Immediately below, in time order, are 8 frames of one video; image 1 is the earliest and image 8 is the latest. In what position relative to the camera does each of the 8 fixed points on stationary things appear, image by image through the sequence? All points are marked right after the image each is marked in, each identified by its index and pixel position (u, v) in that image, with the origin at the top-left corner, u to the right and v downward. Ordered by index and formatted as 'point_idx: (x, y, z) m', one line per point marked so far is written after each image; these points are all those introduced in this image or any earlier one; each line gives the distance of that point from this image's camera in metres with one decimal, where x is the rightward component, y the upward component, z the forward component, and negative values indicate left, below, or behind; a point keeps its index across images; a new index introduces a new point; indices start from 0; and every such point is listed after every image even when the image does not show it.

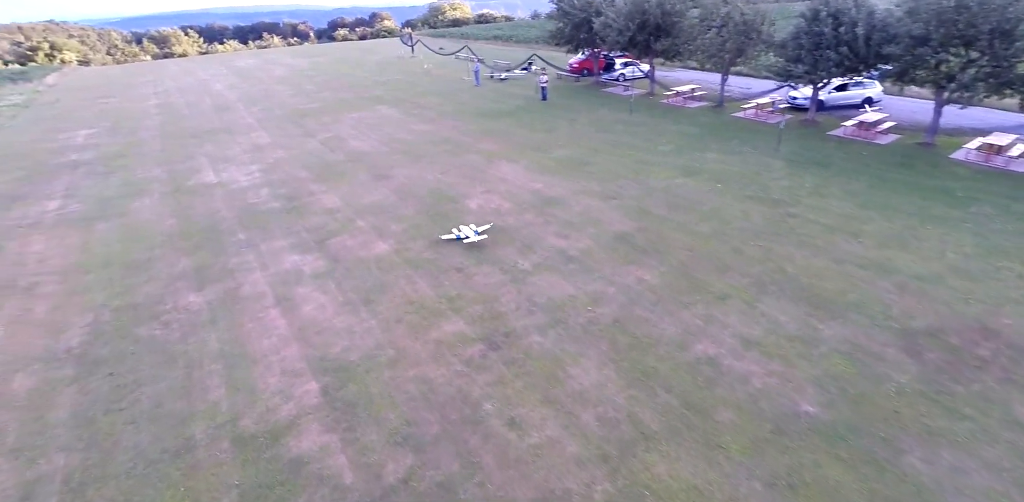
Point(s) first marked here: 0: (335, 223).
0: (-4.0, +0.6, +11.7) m
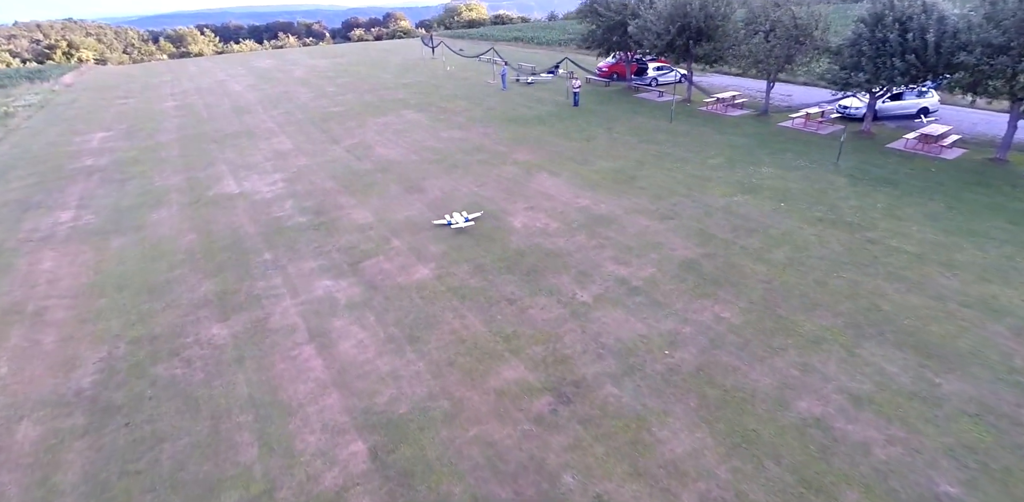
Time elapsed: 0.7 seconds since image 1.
0: (-3.0, +0.2, +10.7) m
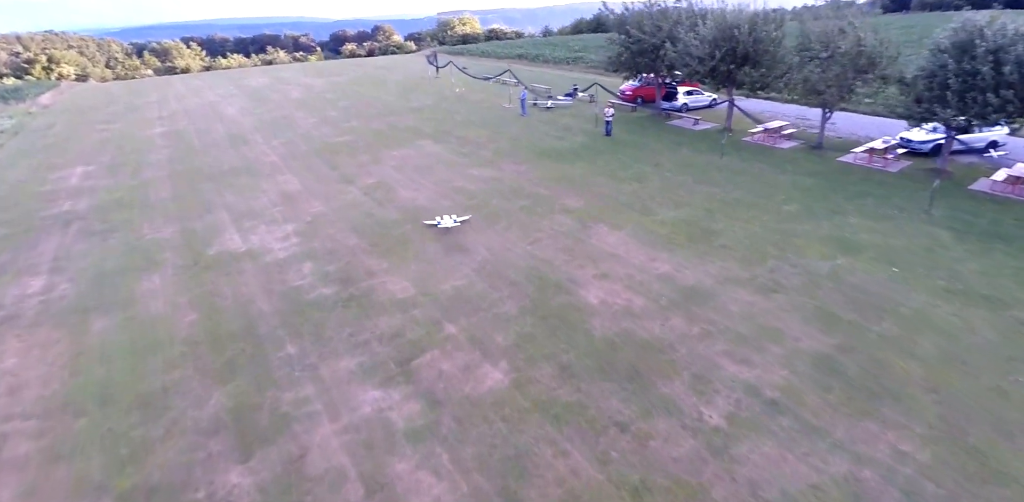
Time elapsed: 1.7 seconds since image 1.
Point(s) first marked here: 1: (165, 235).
0: (-1.6, -1.3, +8.7) m
1: (-8.3, +0.4, +12.5) m
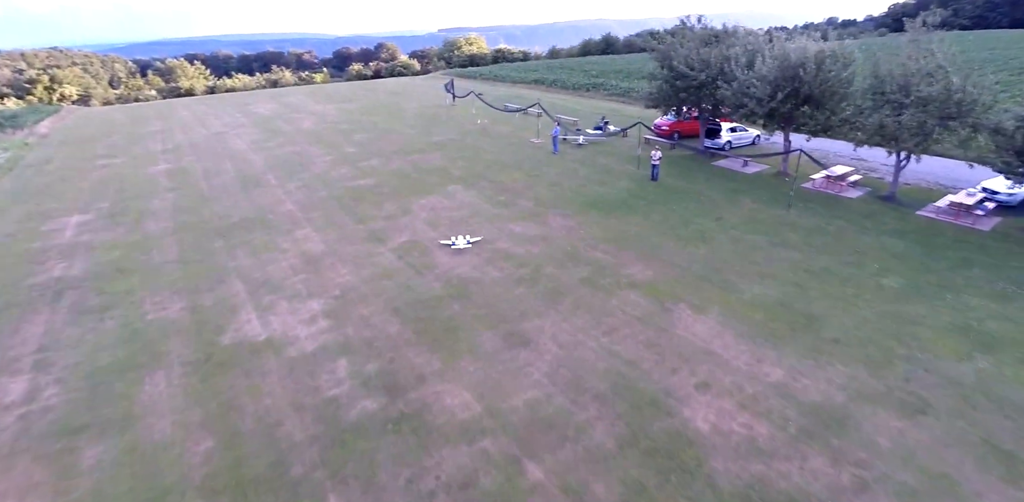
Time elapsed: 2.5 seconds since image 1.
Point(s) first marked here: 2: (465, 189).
0: (-0.3, -2.9, +6.9) m
1: (-7.0, -1.3, +10.7) m
2: (-1.6, +2.1, +17.4) m
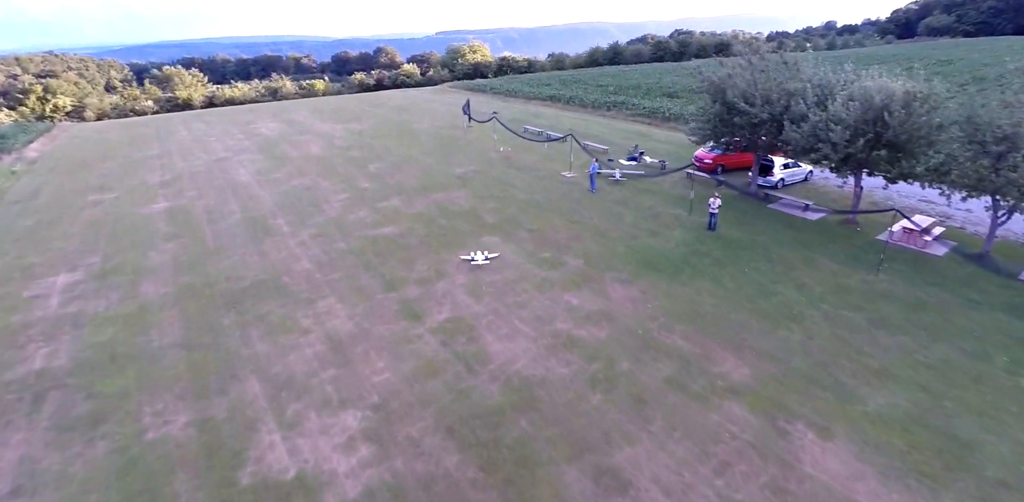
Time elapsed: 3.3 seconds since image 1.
0: (+1.1, -4.6, +5.0) m
1: (-5.7, -3.0, +8.8) m
2: (-0.3, +0.3, +15.5) m
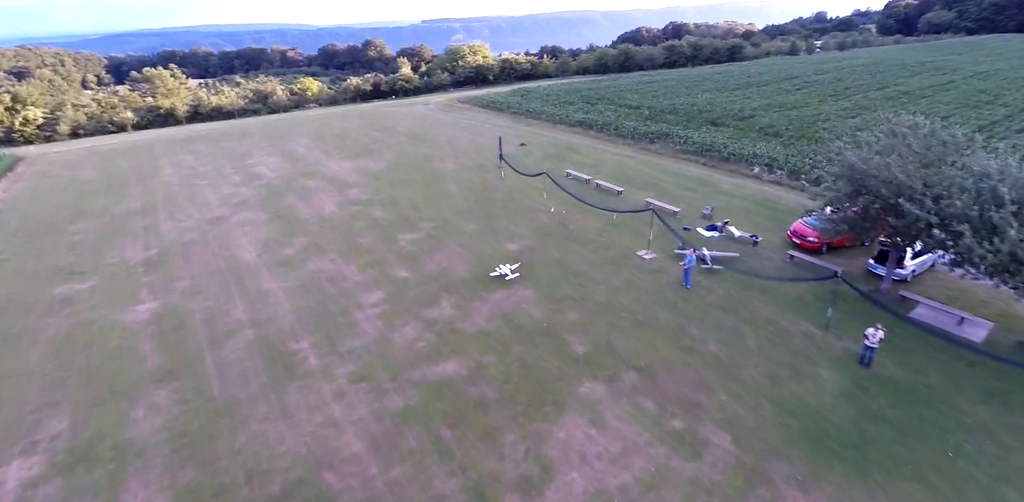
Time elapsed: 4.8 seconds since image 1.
0: (+3.8, -8.3, +1.5) m
1: (-3.1, -6.7, +5.1) m
2: (+2.2, -3.2, +11.9) m
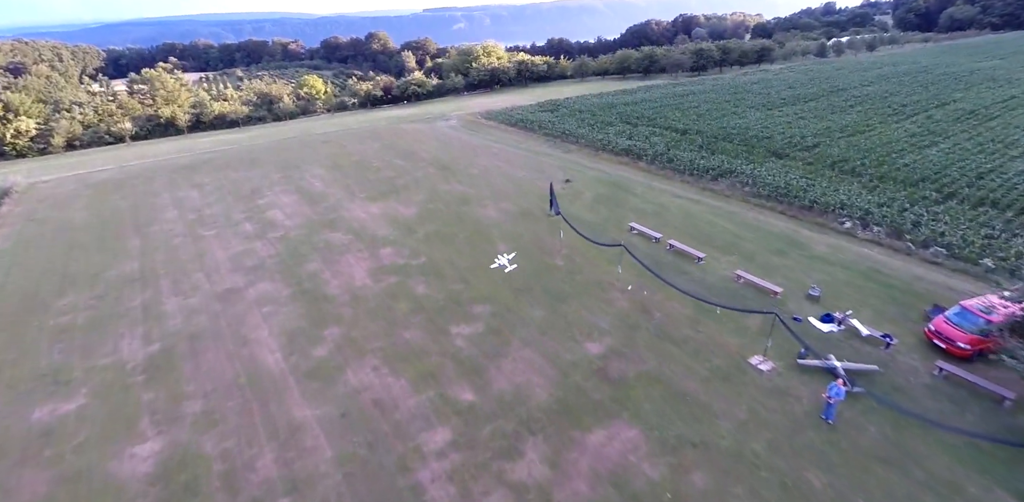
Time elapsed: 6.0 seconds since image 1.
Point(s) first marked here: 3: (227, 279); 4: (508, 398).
0: (+6.1, -11.7, -1.6) m
1: (-0.7, -9.9, +2.0) m
2: (+4.5, -6.3, +8.6) m
3: (-10.8, -1.0, +19.8) m
4: (-0.1, -3.8, +13.6) m
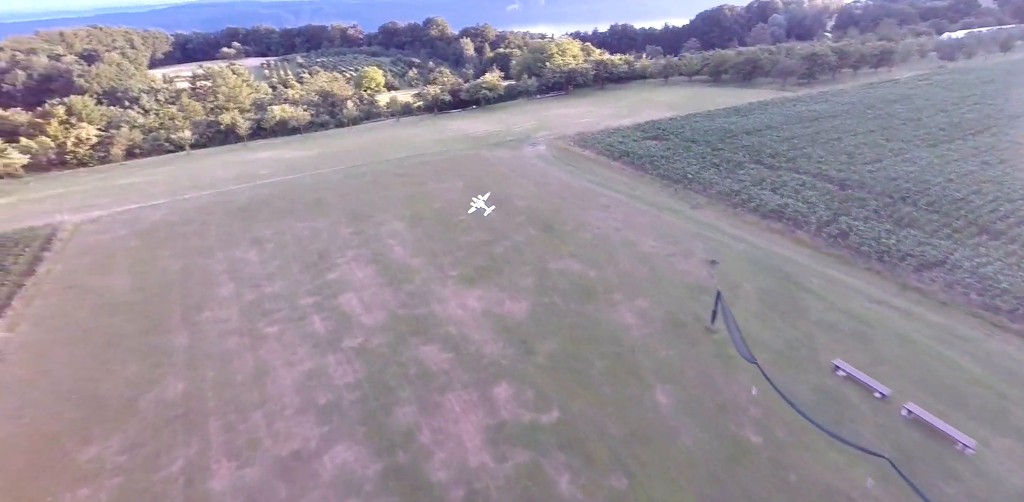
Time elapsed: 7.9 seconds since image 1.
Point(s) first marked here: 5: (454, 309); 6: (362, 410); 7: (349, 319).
0: (+8.5, -17.1, -7.4) m
1: (+2.0, -14.9, -3.4) m
2: (+7.9, -11.3, +2.7) m
3: (-6.2, -5.0, +14.9) m
4: (+3.8, -8.5, +7.9) m
5: (-2.1, -2.2, +19.7) m
6: (-4.4, -4.6, +15.3) m
7: (-6.0, -2.5, +19.4) m
